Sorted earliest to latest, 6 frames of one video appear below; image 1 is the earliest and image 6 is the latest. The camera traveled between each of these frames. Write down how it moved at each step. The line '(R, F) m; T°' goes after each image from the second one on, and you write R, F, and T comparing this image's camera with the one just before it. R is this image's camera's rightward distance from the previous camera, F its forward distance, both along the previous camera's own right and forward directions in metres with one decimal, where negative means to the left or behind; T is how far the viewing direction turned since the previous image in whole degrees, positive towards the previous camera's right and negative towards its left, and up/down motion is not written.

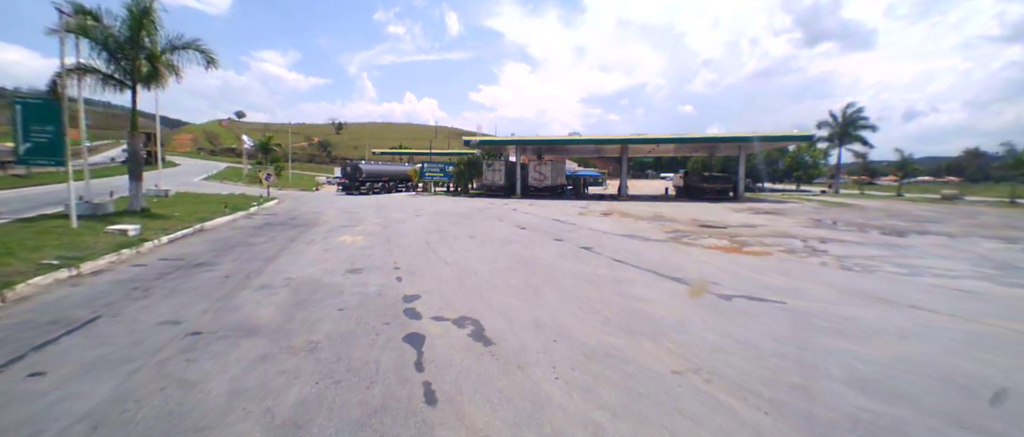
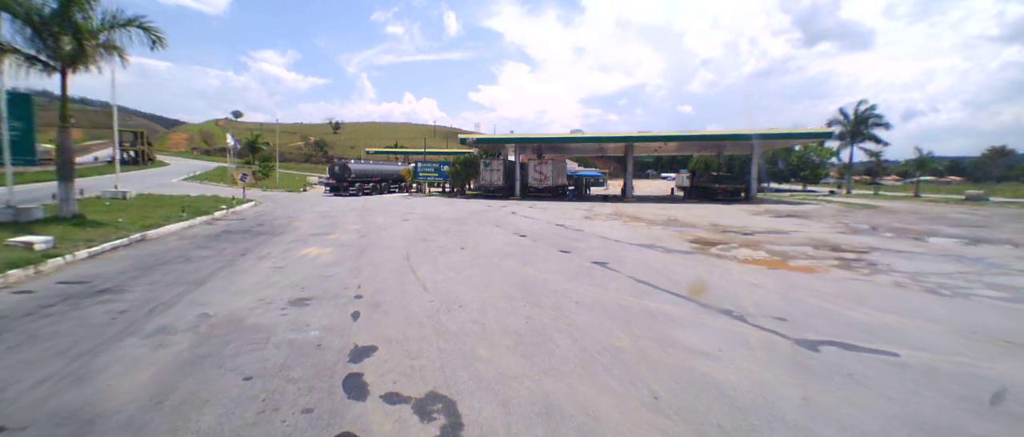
(0.0, +2.2) m; 0°
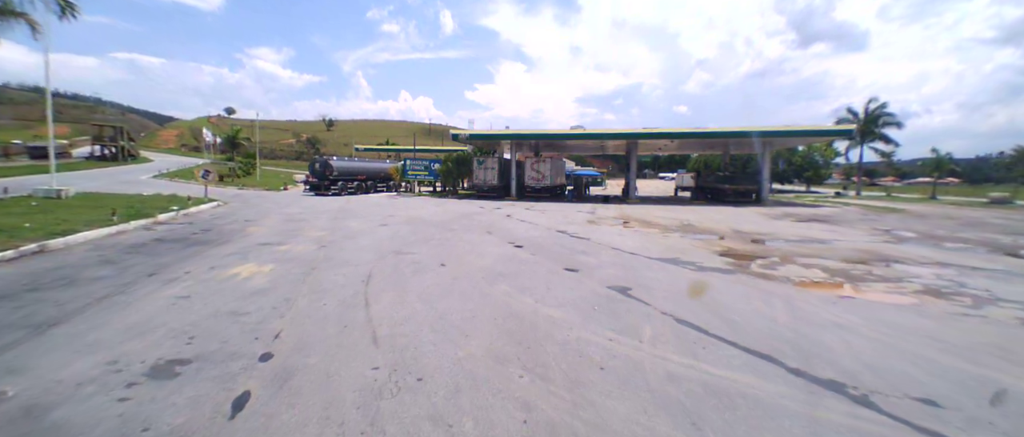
(+0.1, +2.4) m; +1°
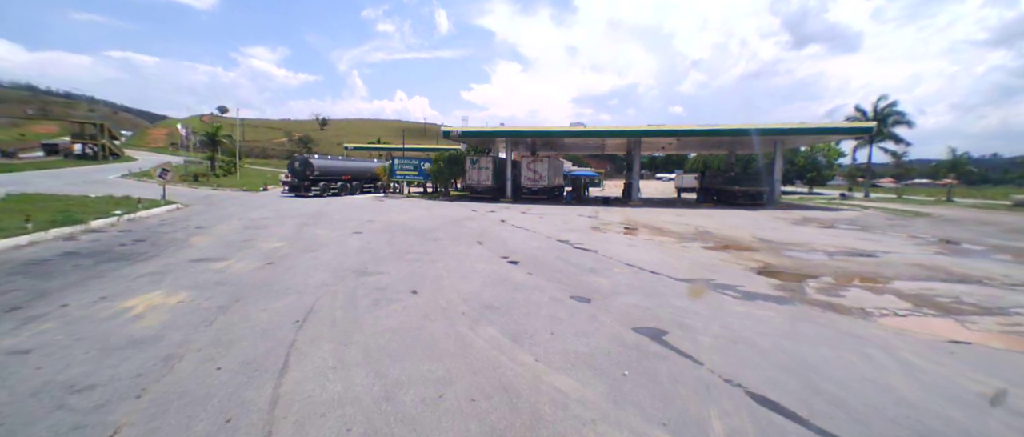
(+0.1, +2.0) m; +1°
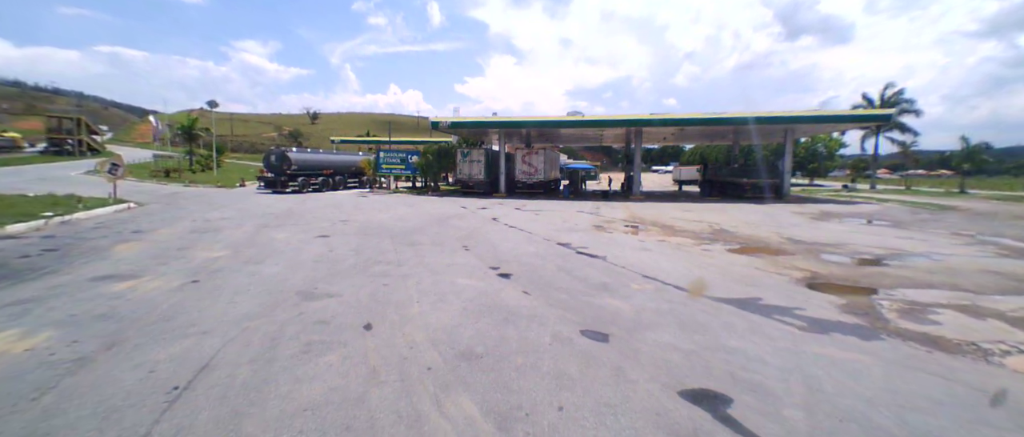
(+0.1, +1.8) m; +1°
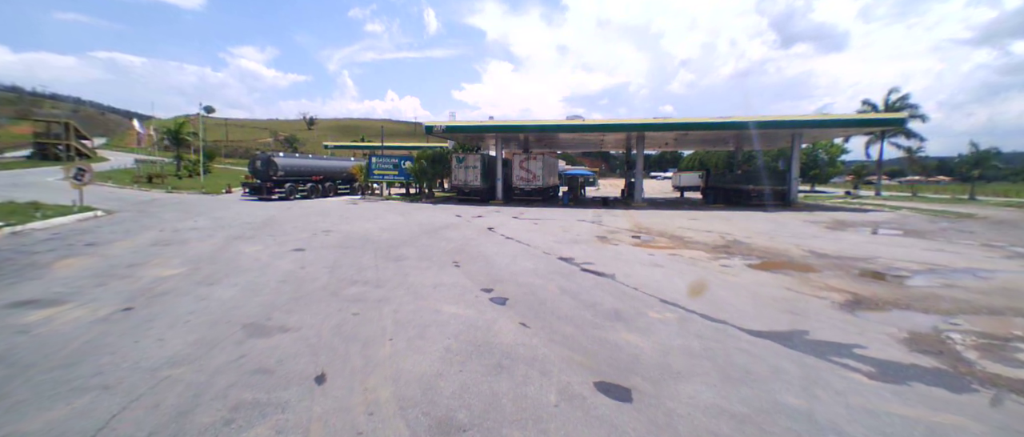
(0.0, +1.1) m; 0°
